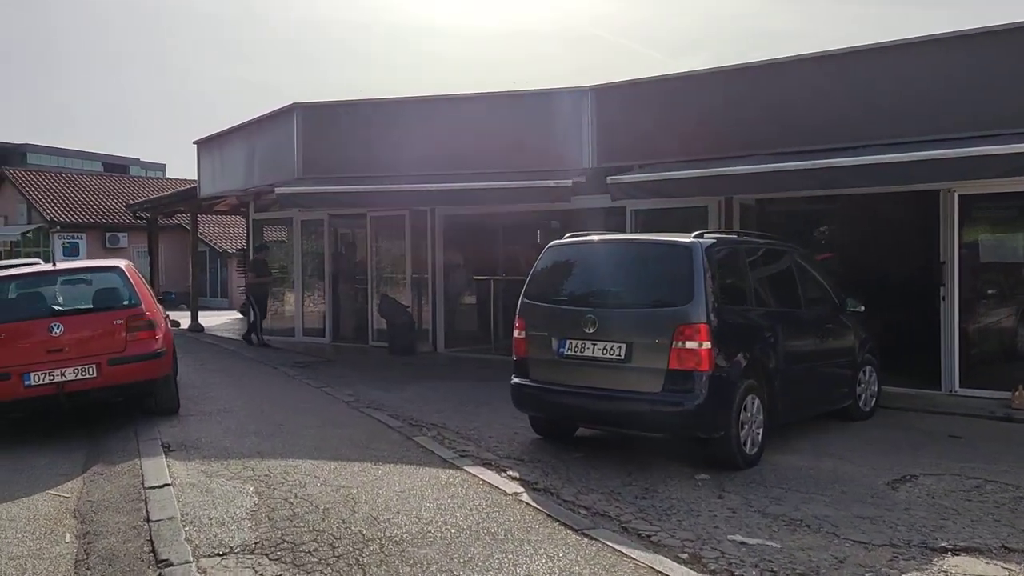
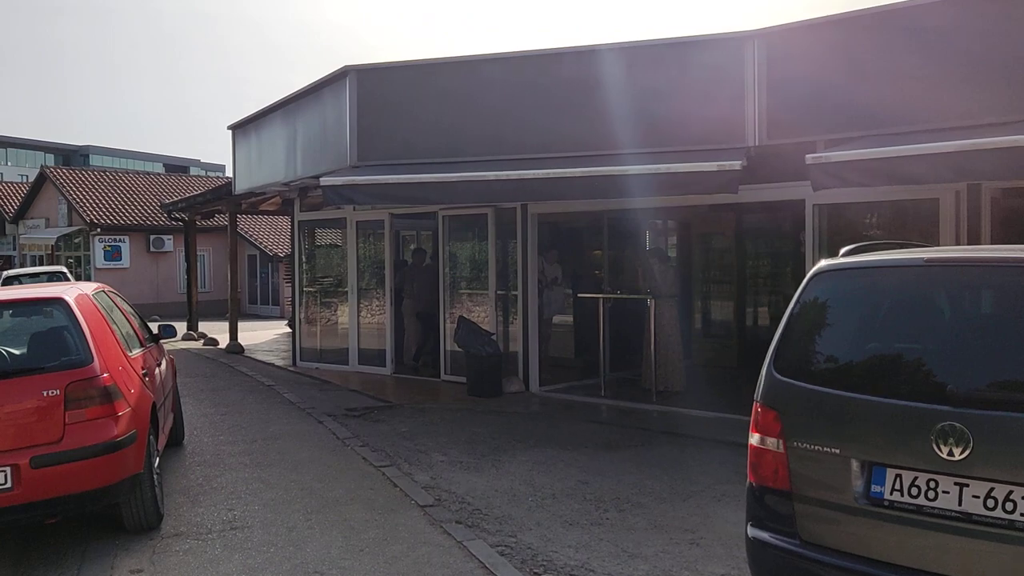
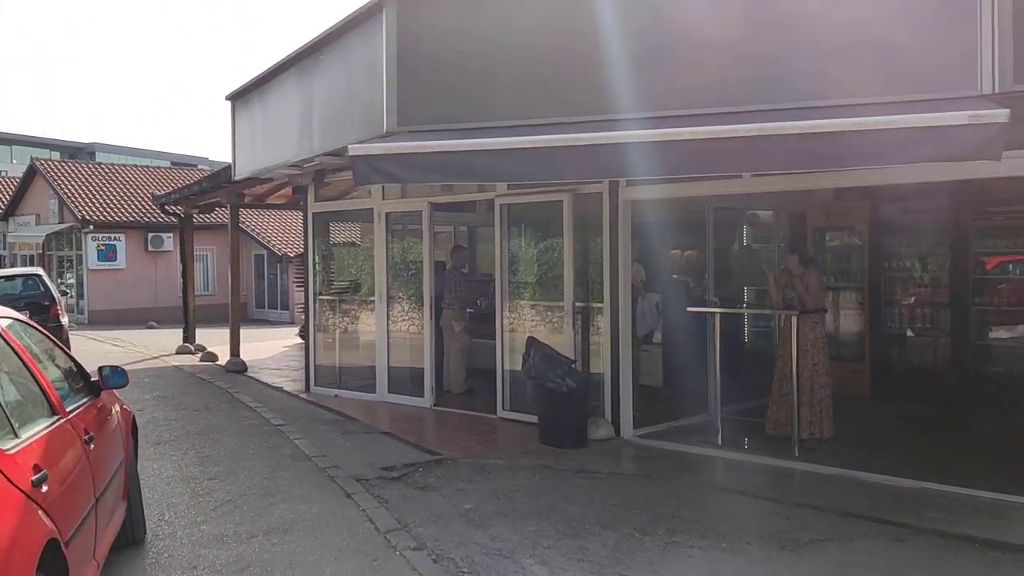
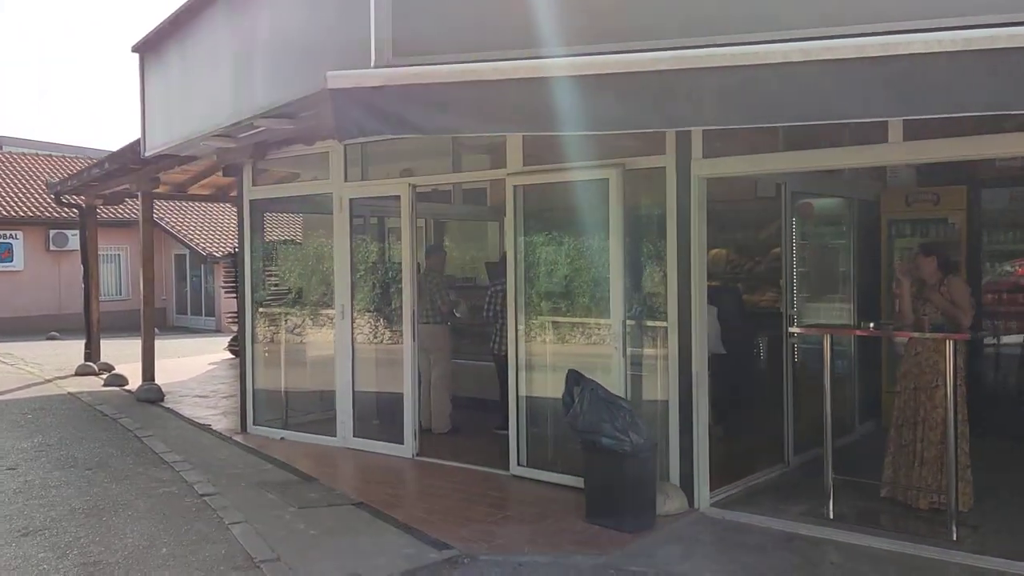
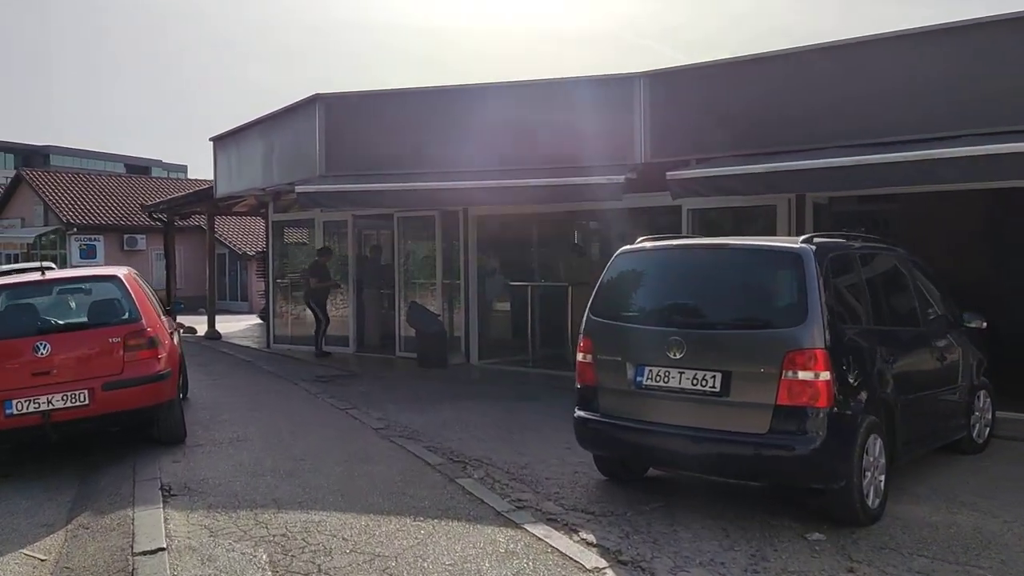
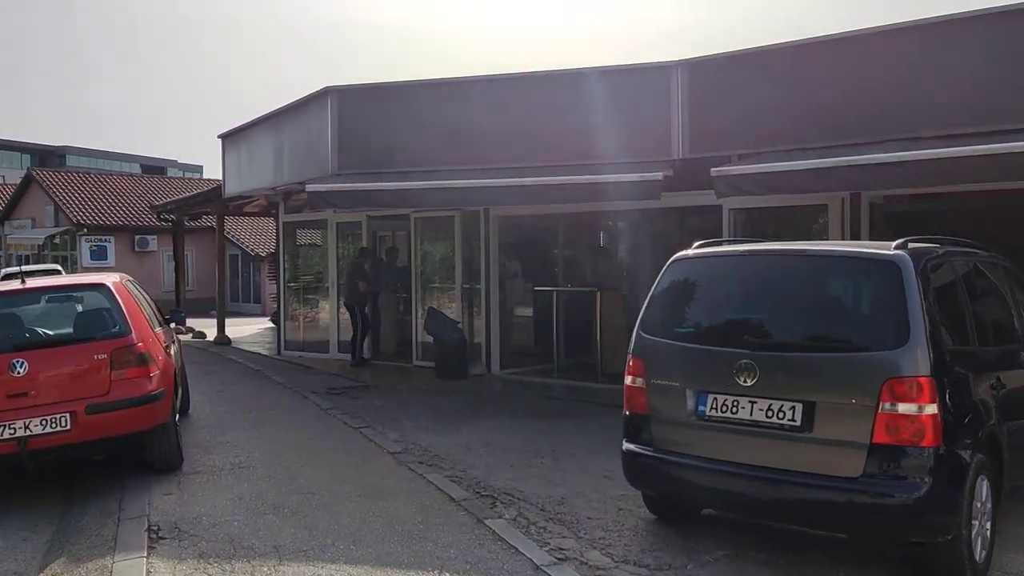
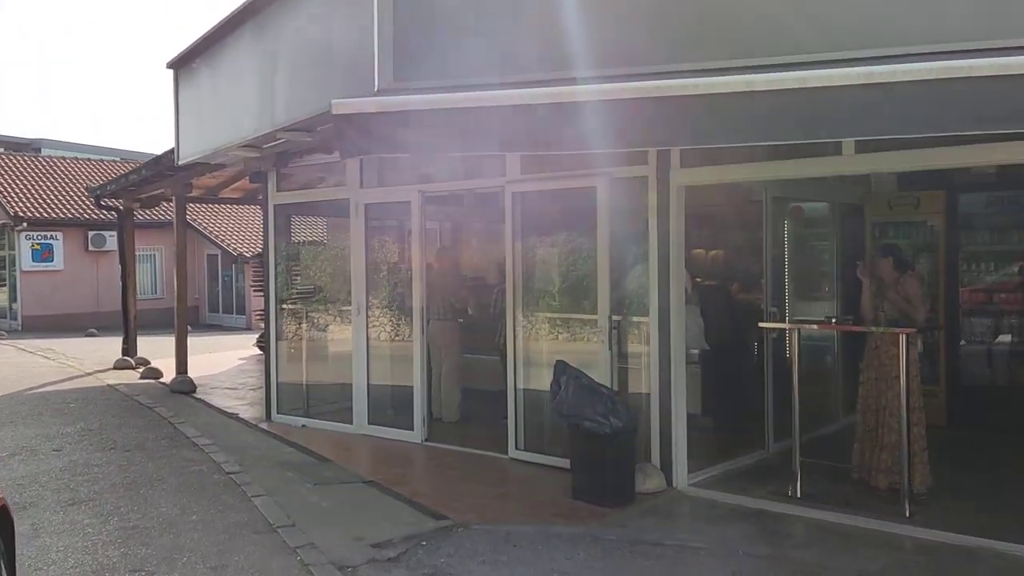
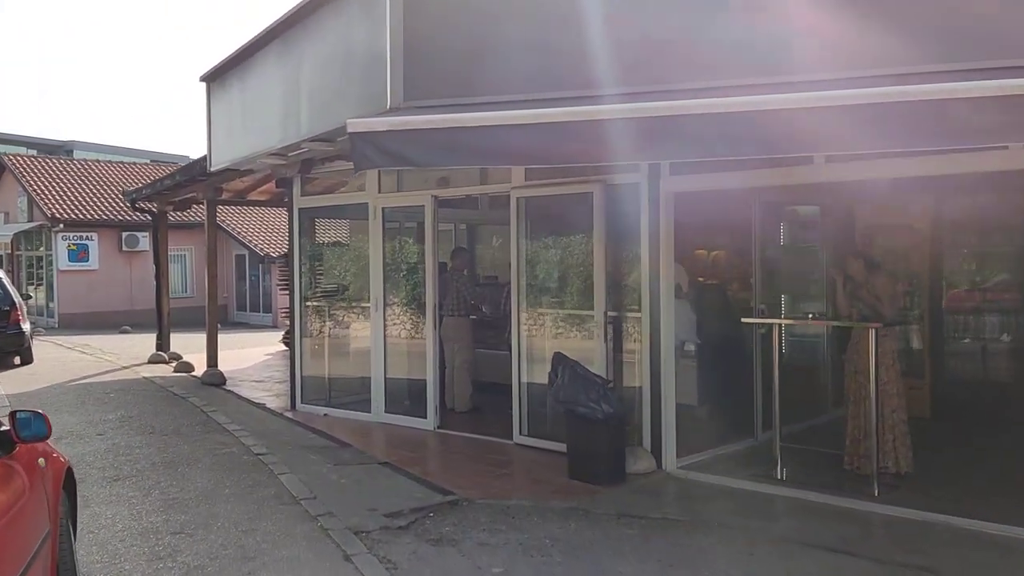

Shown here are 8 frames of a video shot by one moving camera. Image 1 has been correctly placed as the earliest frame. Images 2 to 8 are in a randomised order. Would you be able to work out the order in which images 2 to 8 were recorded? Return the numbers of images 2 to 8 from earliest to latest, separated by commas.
5, 6, 2, 3, 8, 7, 4
